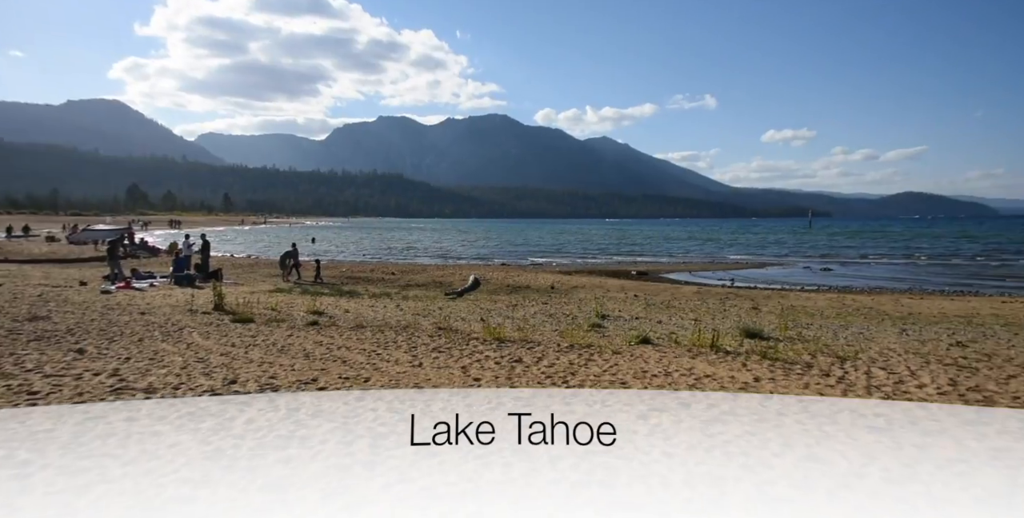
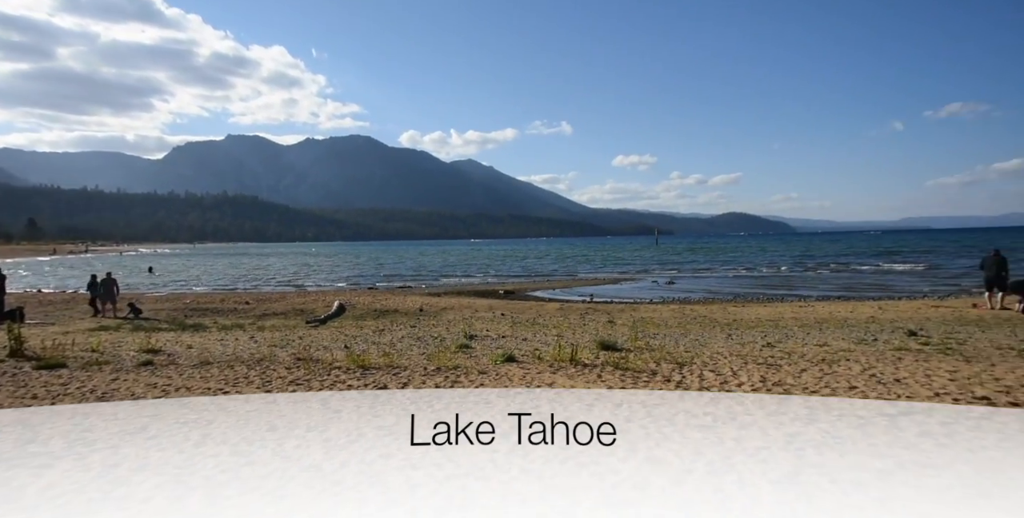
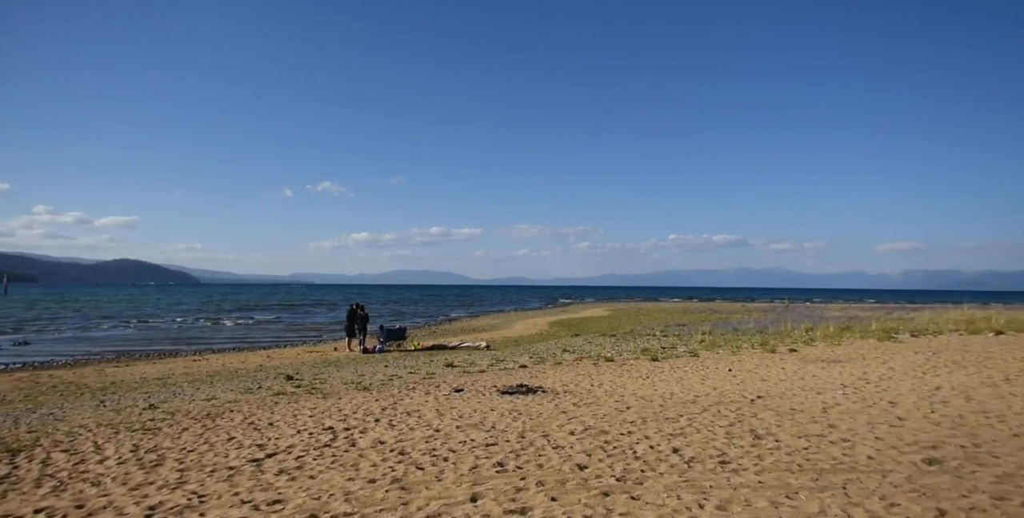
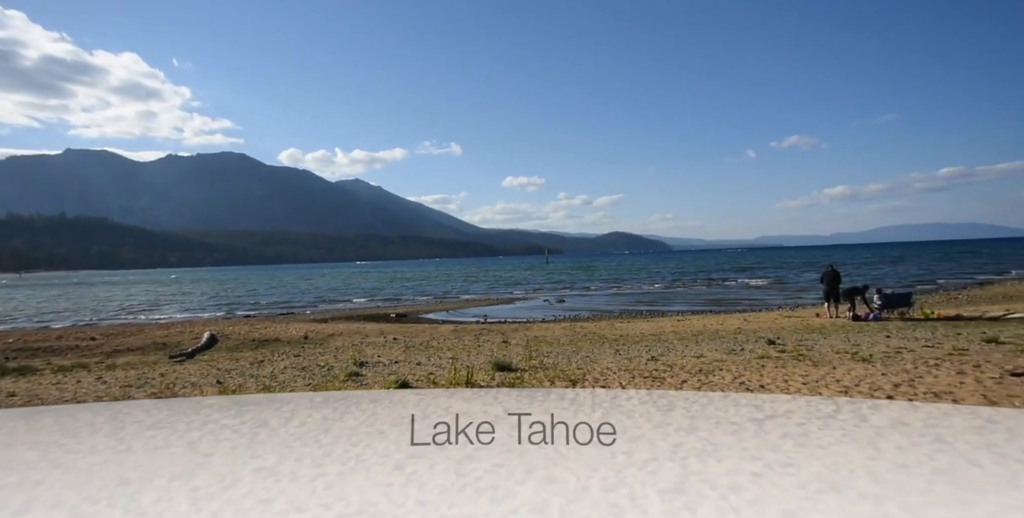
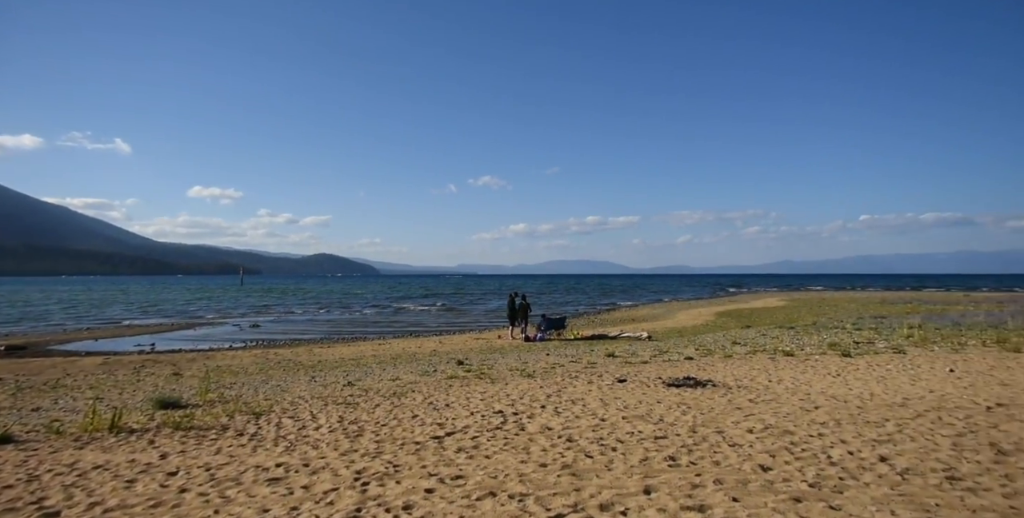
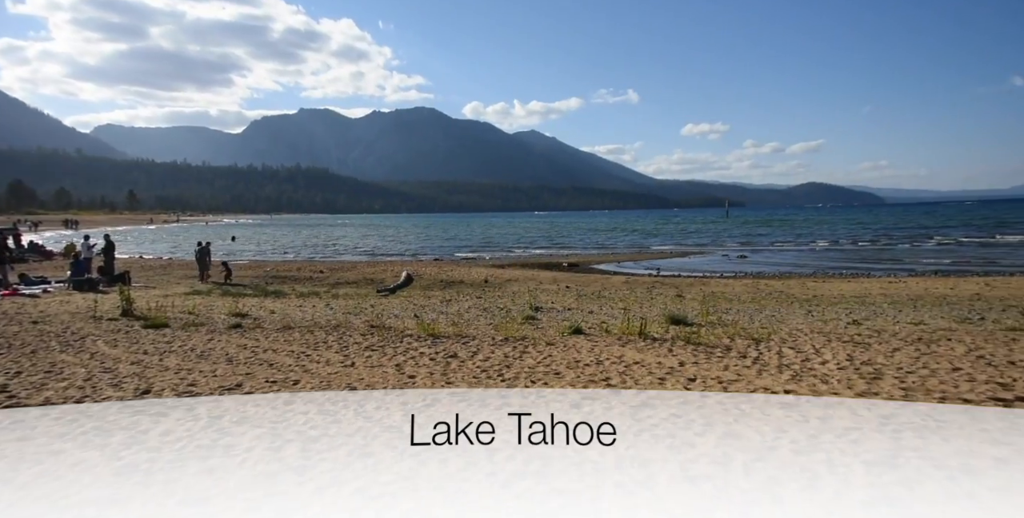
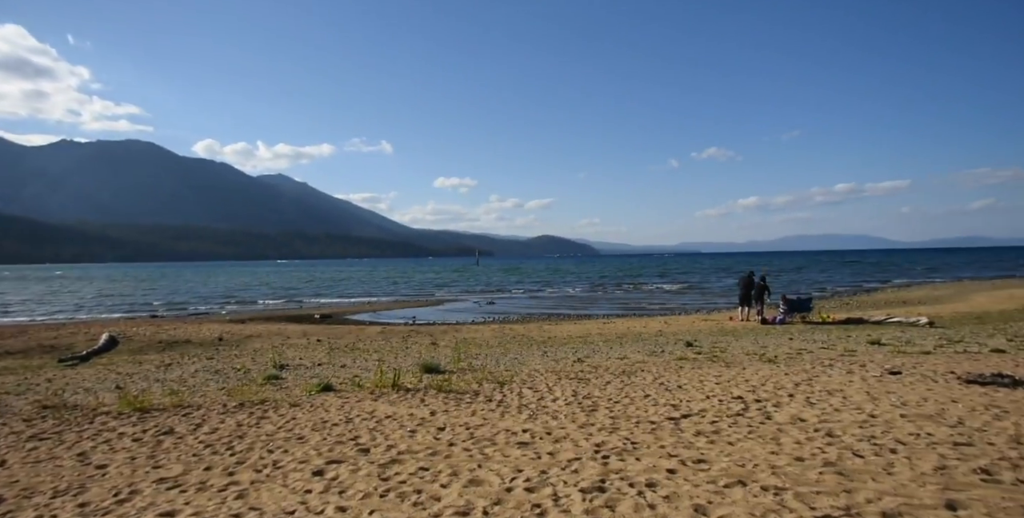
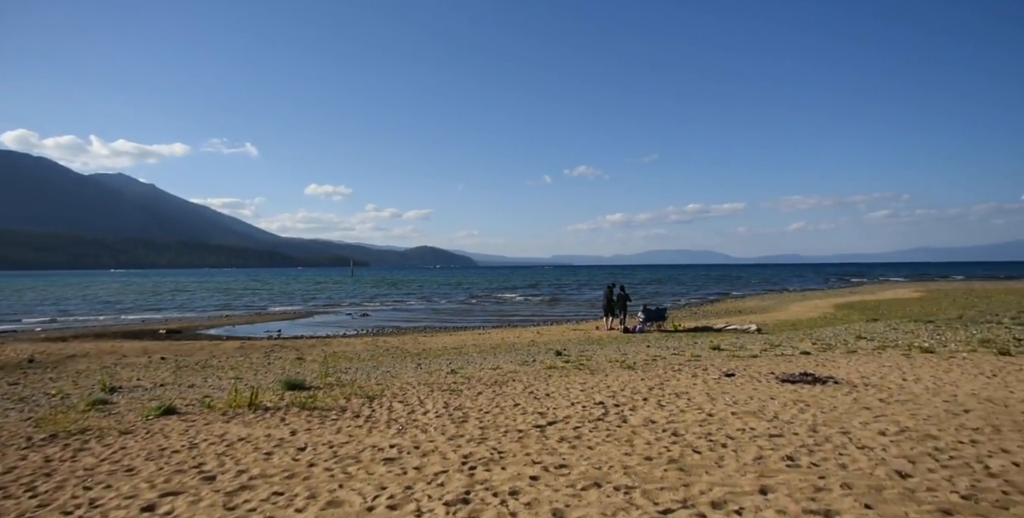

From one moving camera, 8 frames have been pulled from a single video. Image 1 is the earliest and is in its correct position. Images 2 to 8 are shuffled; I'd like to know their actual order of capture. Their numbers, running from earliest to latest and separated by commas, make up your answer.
6, 2, 4, 7, 8, 5, 3
